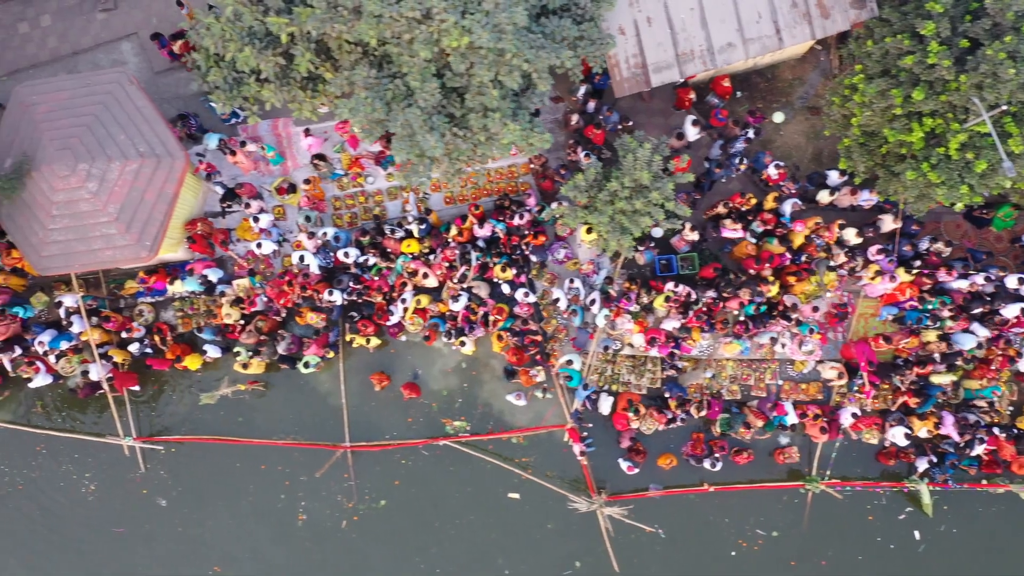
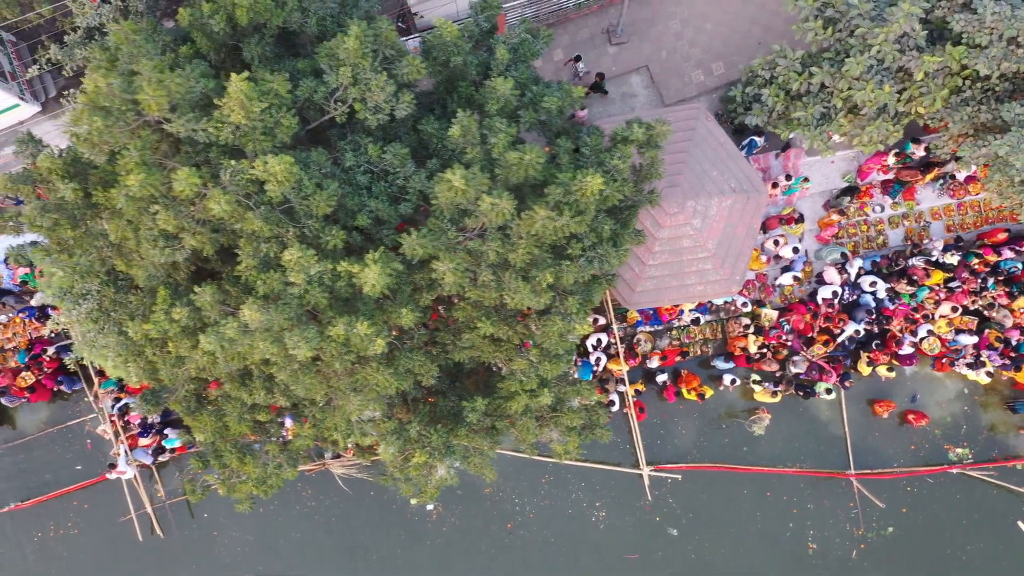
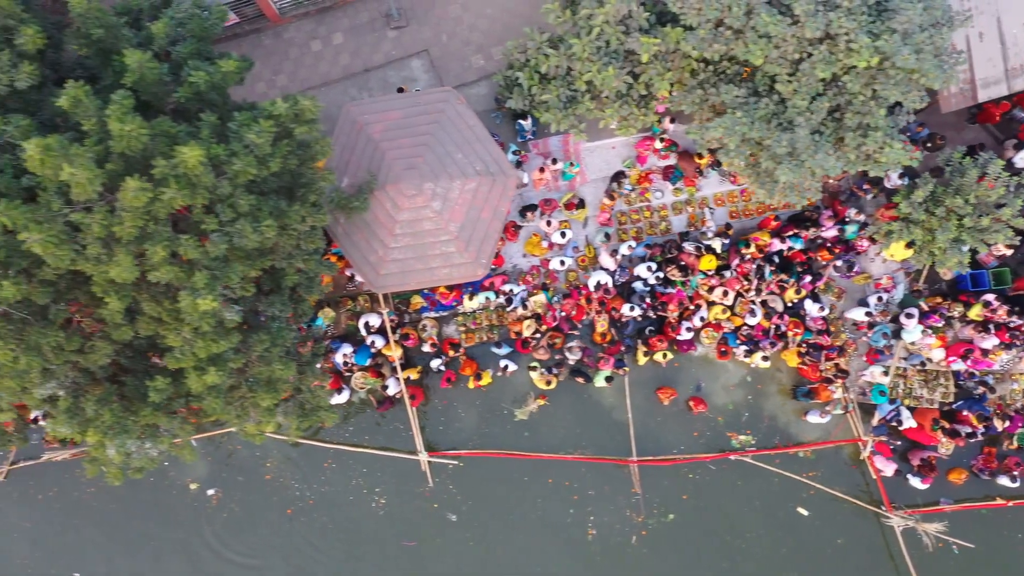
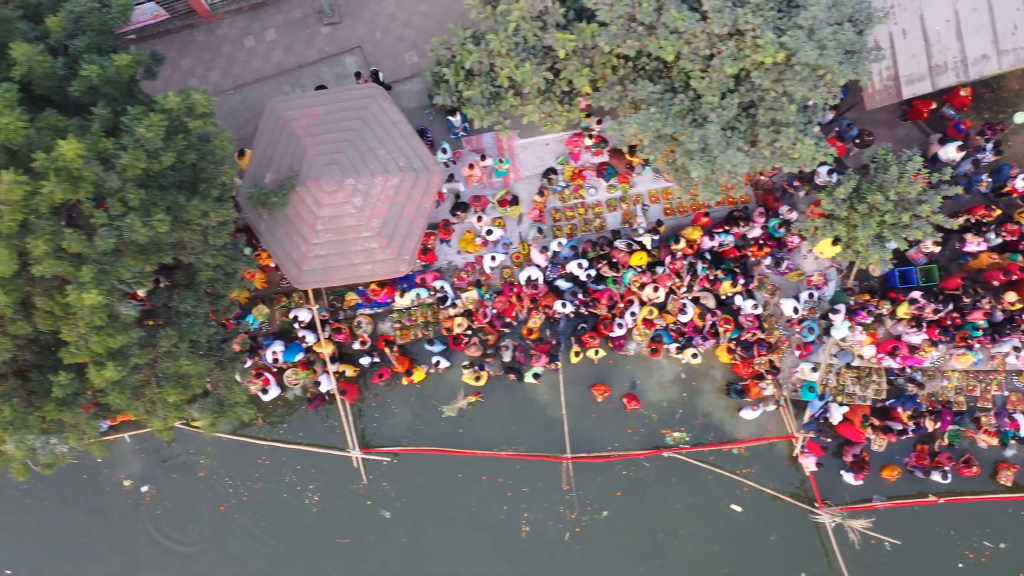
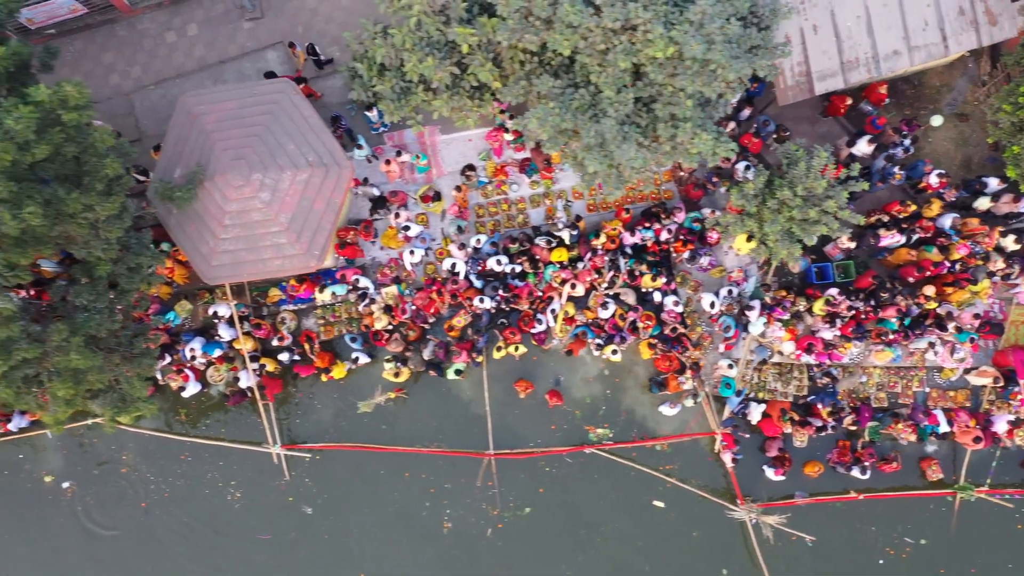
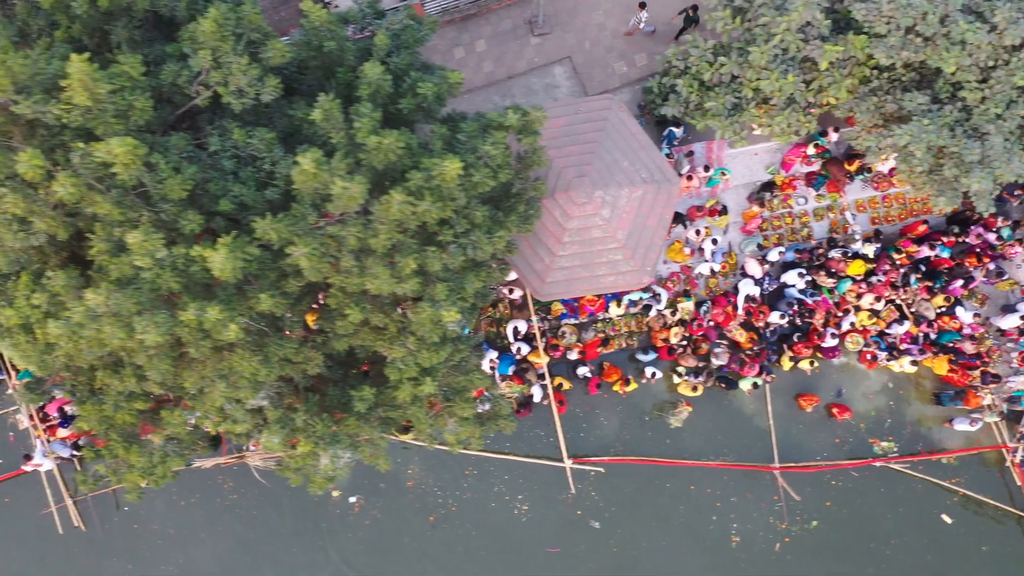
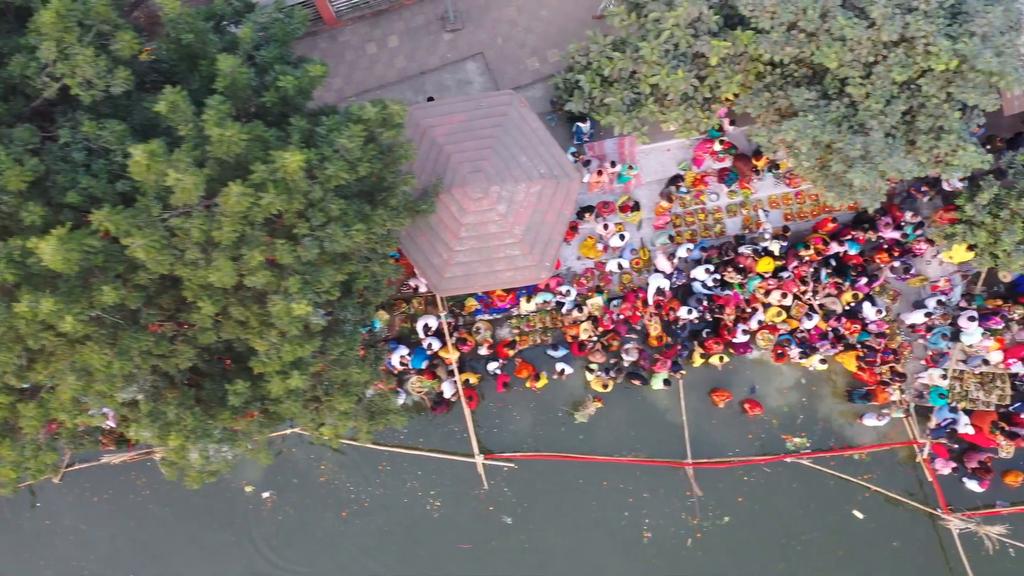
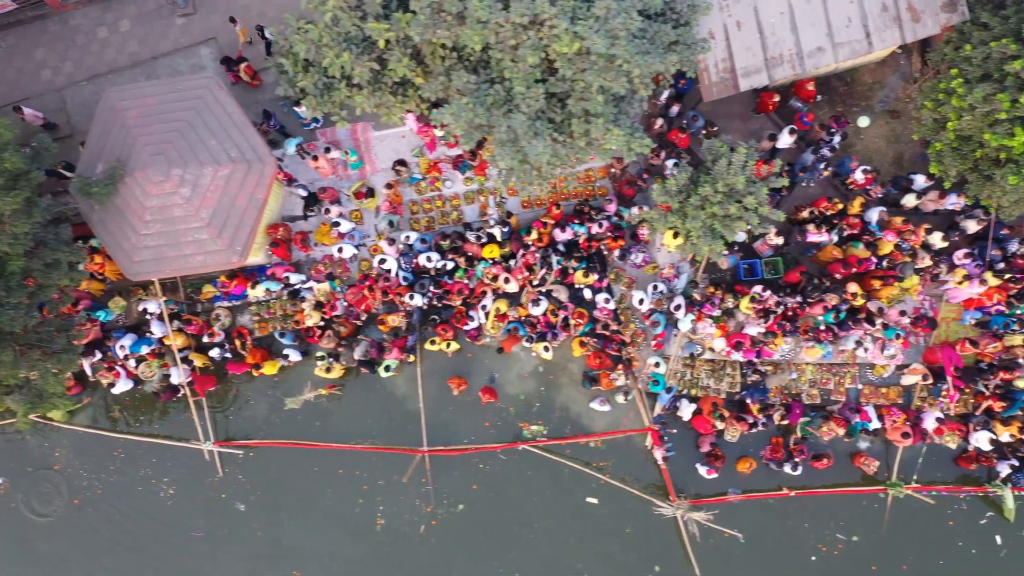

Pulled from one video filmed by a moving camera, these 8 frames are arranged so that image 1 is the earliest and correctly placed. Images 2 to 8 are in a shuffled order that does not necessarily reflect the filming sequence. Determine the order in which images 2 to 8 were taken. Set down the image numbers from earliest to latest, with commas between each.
8, 5, 4, 3, 7, 6, 2
